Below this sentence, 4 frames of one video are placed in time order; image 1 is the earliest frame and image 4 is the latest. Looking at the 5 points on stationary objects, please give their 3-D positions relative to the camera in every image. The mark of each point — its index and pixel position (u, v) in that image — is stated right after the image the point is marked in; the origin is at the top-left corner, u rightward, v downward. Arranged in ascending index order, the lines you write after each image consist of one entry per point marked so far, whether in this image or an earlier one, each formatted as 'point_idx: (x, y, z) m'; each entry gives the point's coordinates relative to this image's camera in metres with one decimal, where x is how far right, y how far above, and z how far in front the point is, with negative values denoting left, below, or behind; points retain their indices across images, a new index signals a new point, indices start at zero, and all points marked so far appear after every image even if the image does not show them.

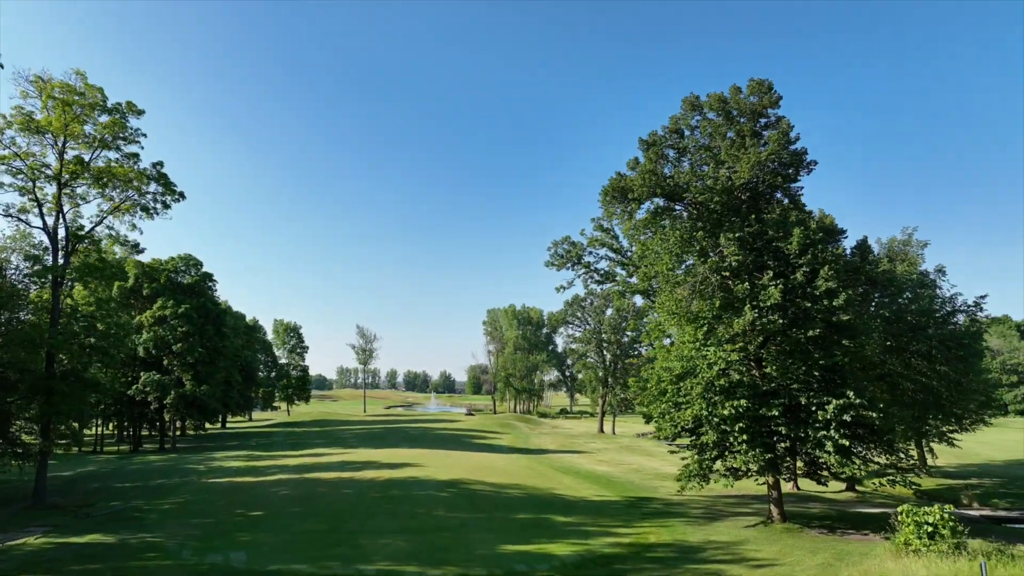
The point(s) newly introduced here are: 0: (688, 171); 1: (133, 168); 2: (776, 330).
0: (+6.0, +4.0, +17.5) m
1: (-14.4, +4.6, +19.8) m
2: (+8.1, -1.3, +15.9) m
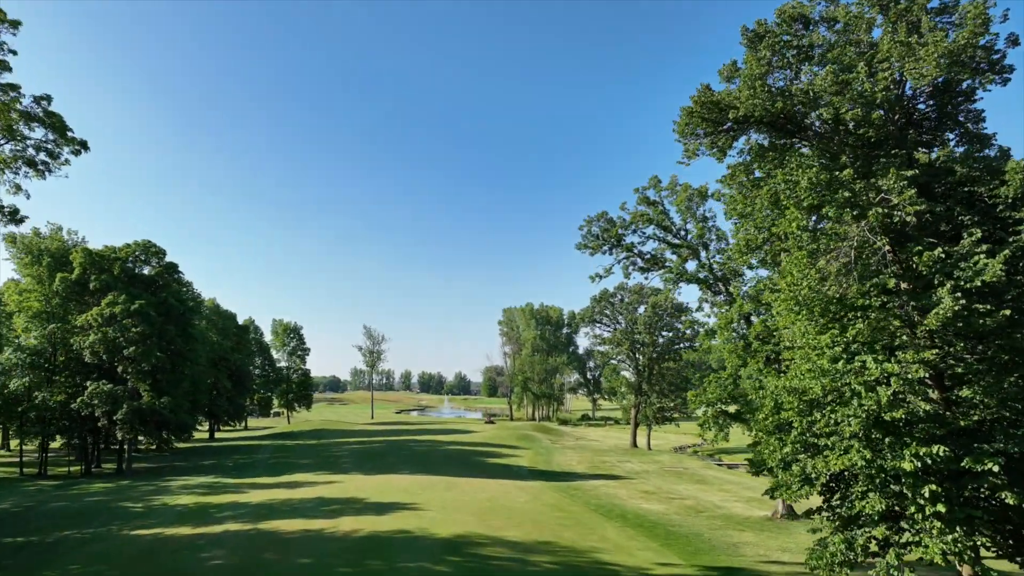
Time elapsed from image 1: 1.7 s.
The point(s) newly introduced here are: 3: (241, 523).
0: (+6.6, +4.5, +11.3) m
1: (-13.6, +5.0, +14.1) m
2: (+8.7, -0.7, +9.5) m
3: (-9.2, -8.0, +17.8) m
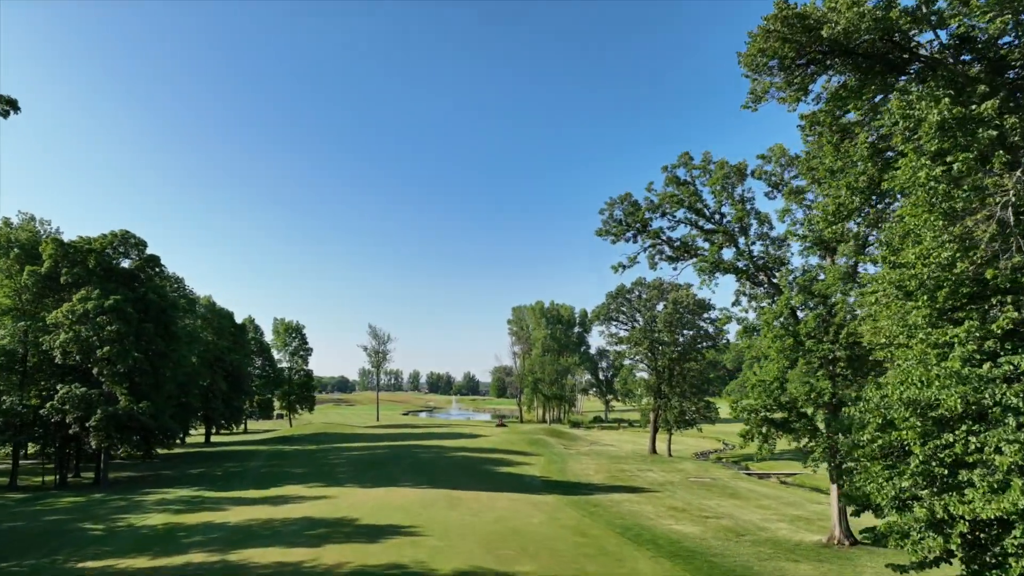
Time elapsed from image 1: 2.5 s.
0: (+6.9, +4.9, +8.4) m
1: (-13.3, +5.3, +11.6) m
2: (+9.0, -0.4, +6.7) m
3: (-8.8, -7.7, +15.2) m
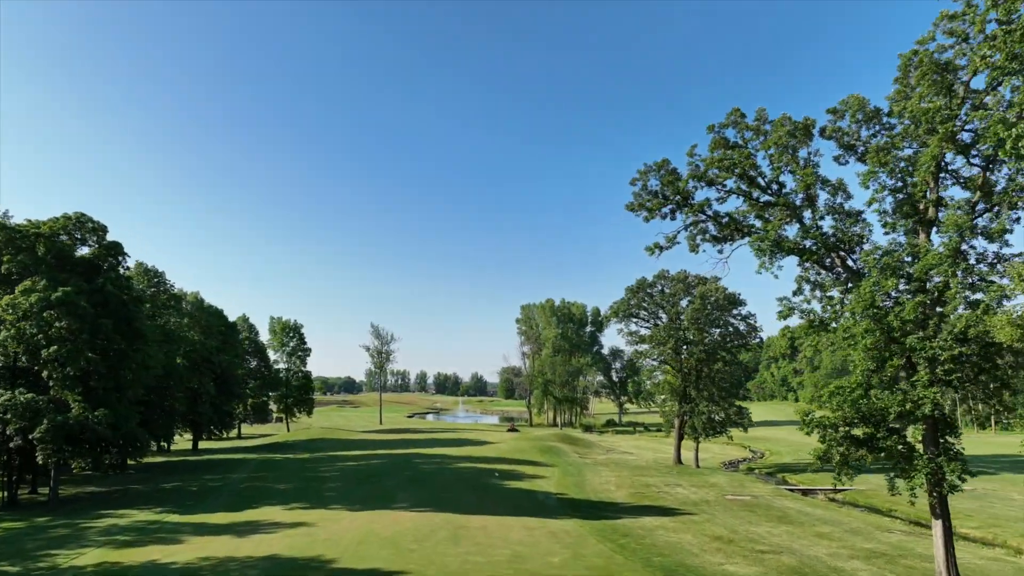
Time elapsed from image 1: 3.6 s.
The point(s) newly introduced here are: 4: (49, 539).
0: (+7.1, +5.4, +4.7) m
1: (-13.0, +5.7, +8.2) m
2: (+9.2, +0.1, +2.9) m
3: (-8.4, -7.3, +11.7) m
4: (-15.6, -8.4, +17.7) m
